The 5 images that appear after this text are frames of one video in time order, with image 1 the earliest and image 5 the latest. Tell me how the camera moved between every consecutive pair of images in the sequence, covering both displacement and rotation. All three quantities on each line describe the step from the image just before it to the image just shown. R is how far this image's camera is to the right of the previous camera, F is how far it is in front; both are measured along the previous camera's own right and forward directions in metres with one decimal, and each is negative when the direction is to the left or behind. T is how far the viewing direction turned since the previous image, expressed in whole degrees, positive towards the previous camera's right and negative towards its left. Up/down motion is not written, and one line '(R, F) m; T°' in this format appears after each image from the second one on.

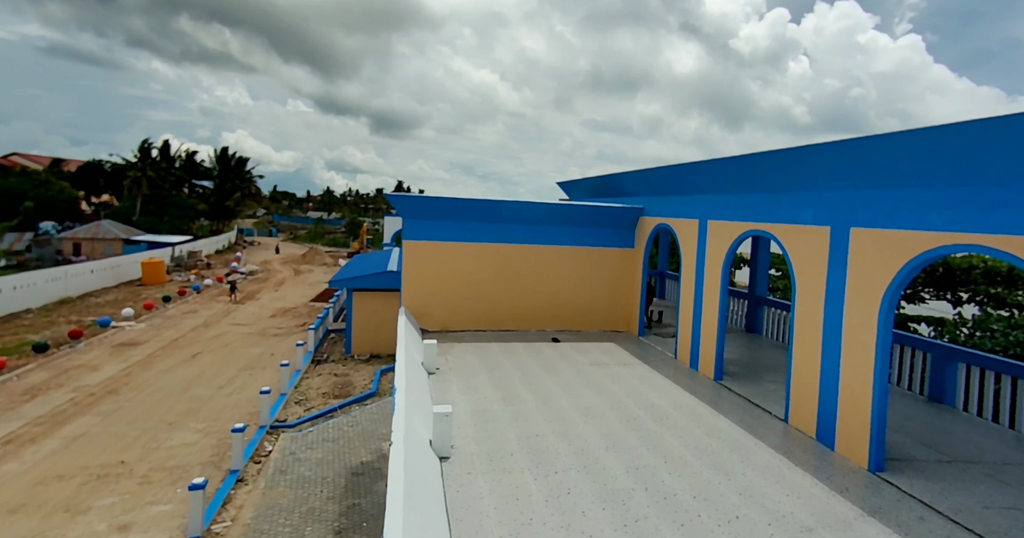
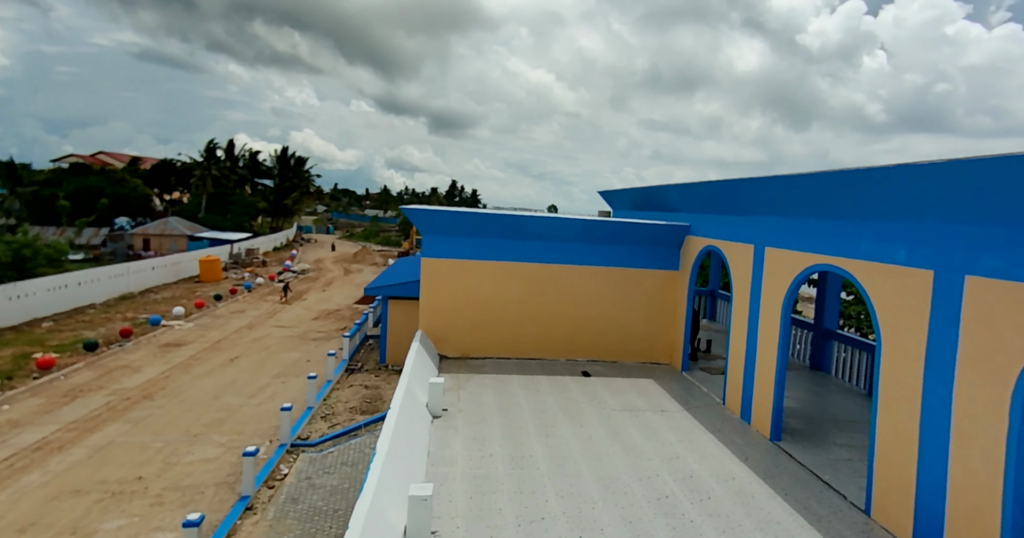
(+0.3, +0.8) m; -6°
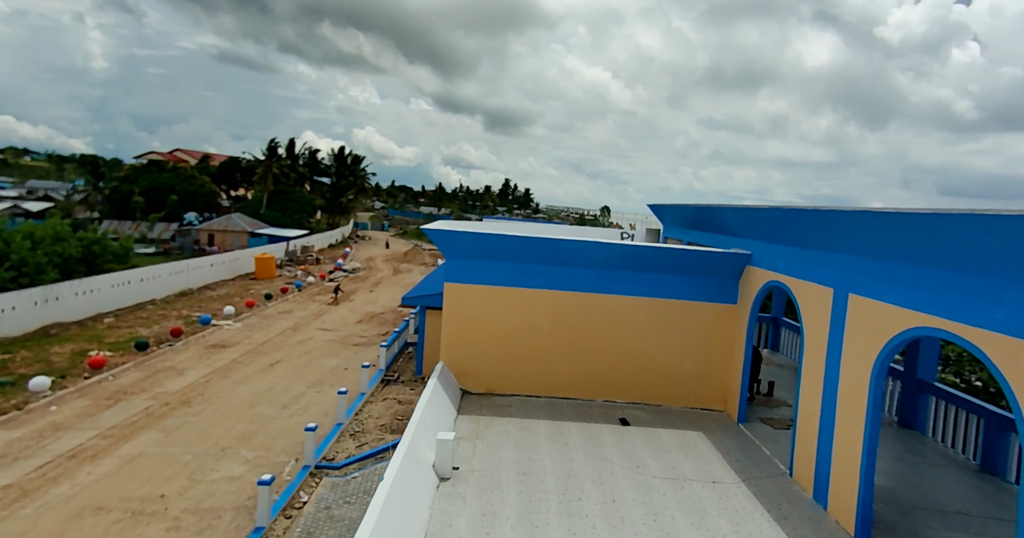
(+0.2, +0.8) m; -6°
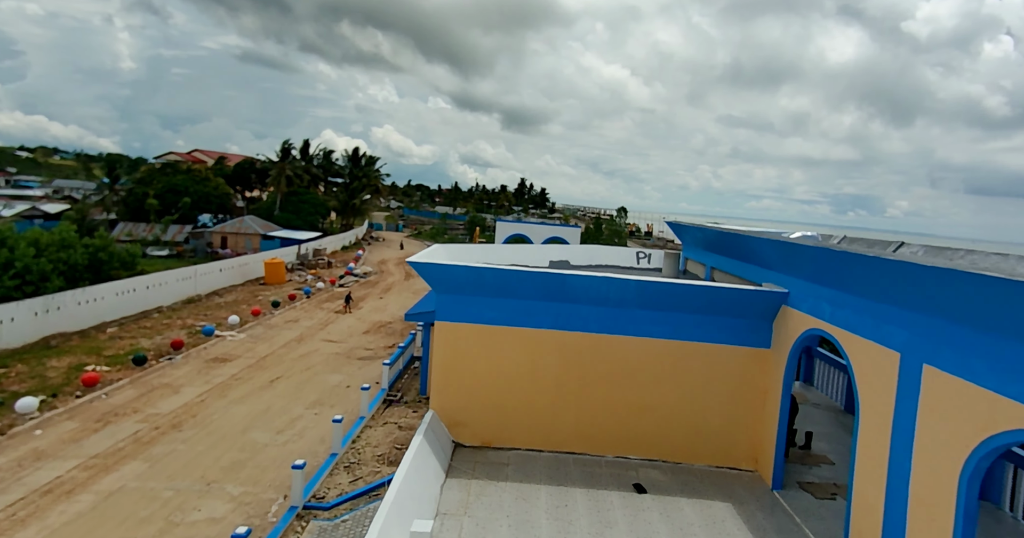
(+0.2, +0.8) m; -2°
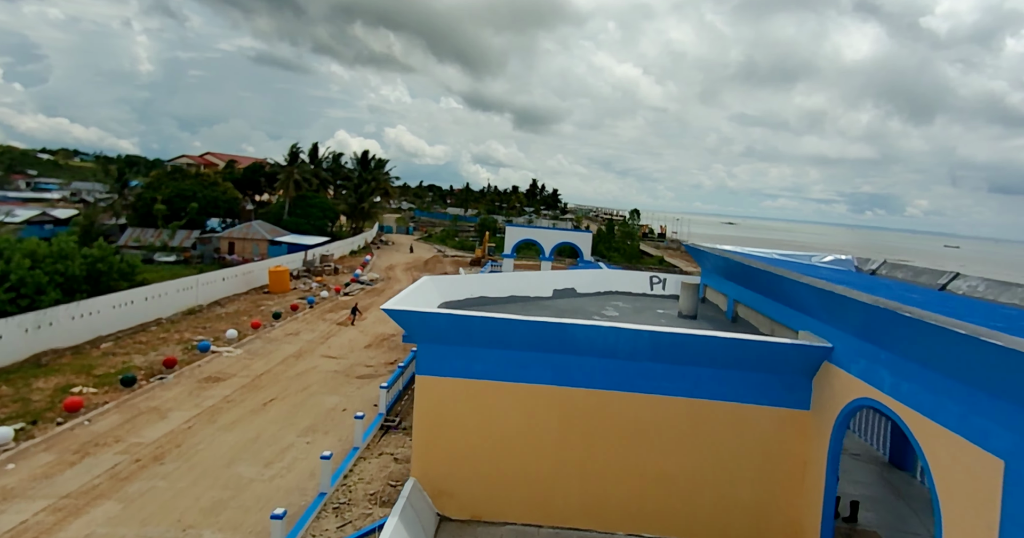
(+0.2, +0.9) m; -1°
